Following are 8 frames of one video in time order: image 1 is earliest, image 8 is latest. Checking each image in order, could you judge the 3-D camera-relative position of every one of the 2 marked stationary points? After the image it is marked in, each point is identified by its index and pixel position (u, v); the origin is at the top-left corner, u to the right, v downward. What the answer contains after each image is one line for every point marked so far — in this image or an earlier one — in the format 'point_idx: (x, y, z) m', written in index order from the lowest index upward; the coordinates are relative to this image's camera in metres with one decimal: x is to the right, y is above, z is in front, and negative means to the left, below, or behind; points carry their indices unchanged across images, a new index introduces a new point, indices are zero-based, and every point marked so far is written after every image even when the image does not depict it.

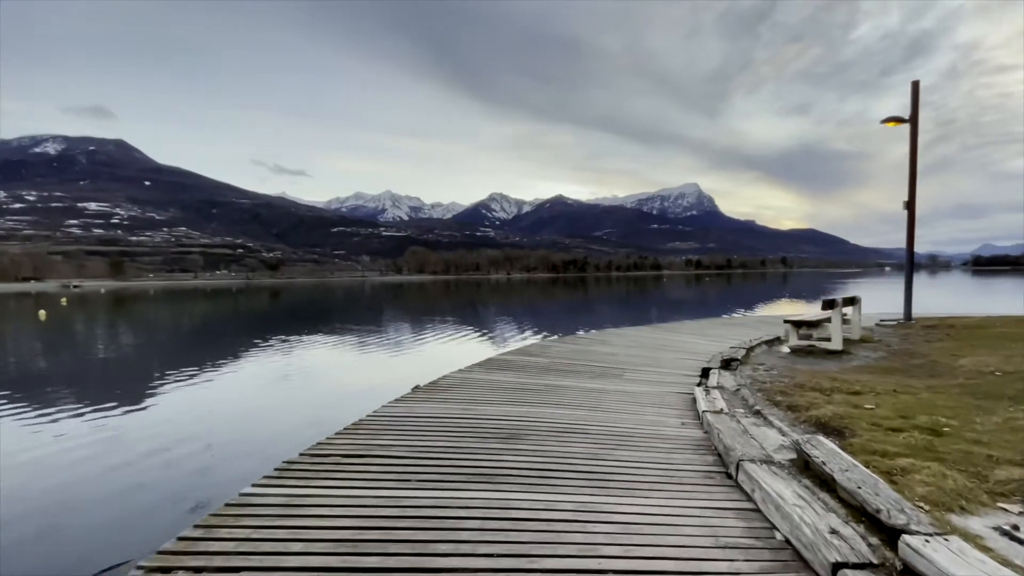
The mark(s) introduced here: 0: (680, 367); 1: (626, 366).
0: (+2.0, -0.9, +5.8) m
1: (+1.3, -0.9, +5.9) m
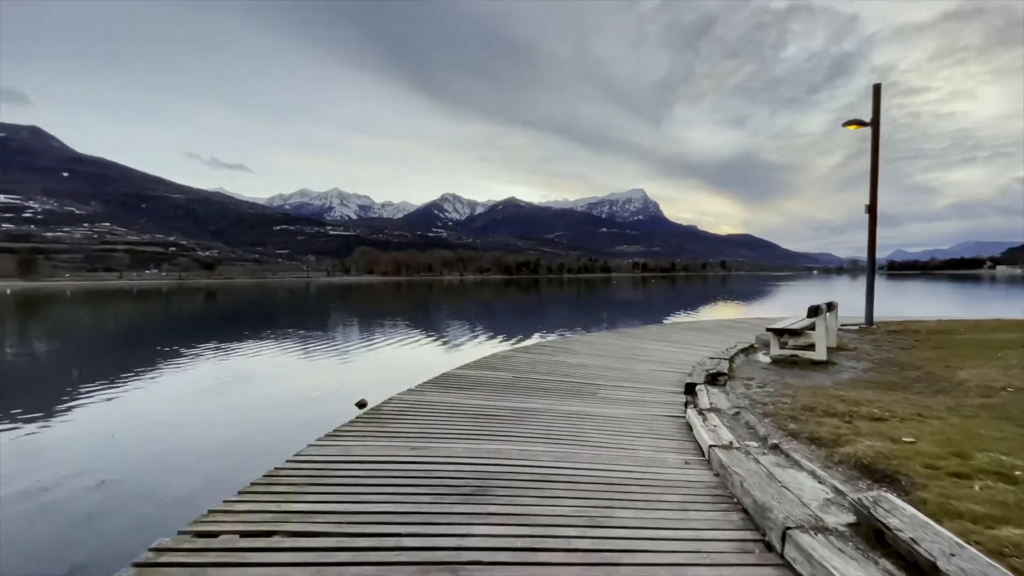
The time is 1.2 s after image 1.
0: (+1.6, -1.0, +5.2) m
1: (+0.9, -1.0, +5.2) m
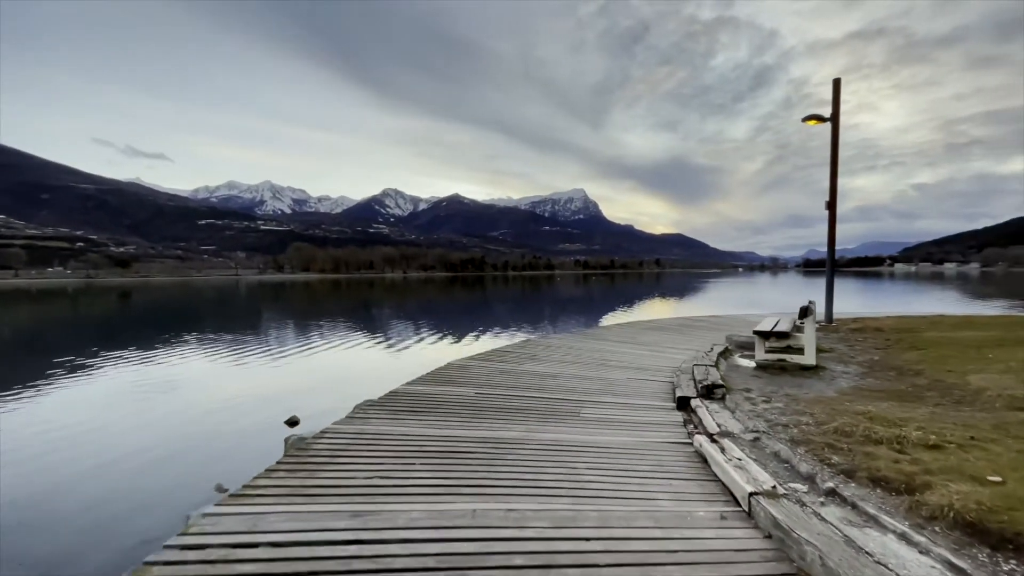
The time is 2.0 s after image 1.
0: (+1.2, -1.0, +4.5) m
1: (+0.5, -1.0, +4.5) m
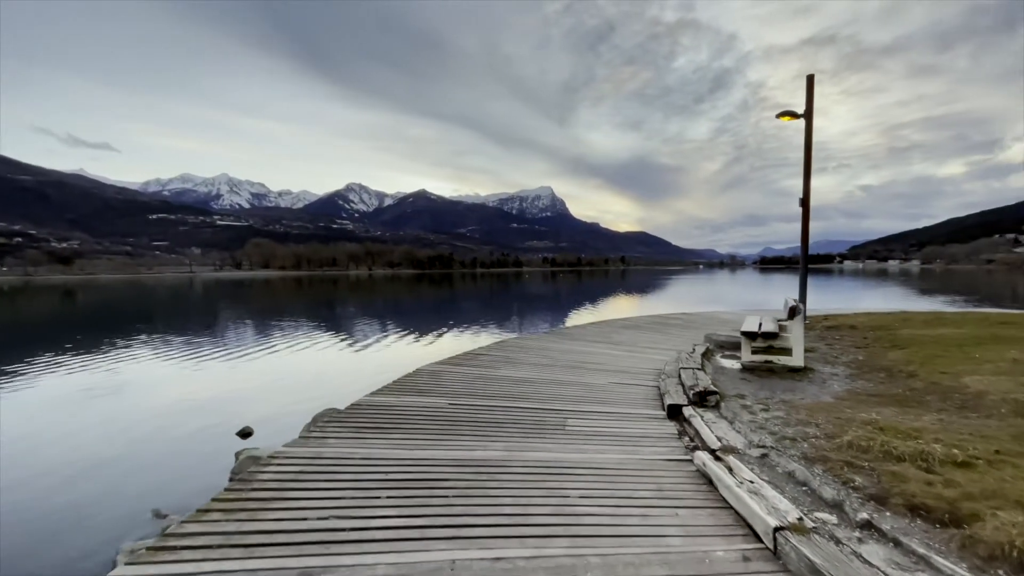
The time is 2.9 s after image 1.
0: (+1.0, -1.0, +4.2) m
1: (+0.3, -1.0, +4.2) m
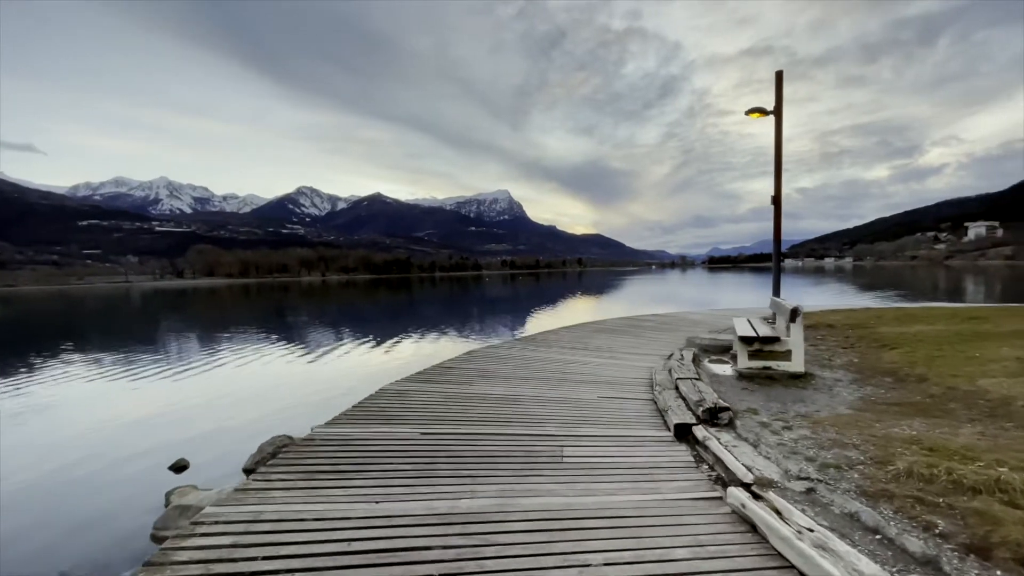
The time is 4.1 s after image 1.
0: (+0.9, -1.0, +3.7) m
1: (+0.2, -1.0, +3.6) m
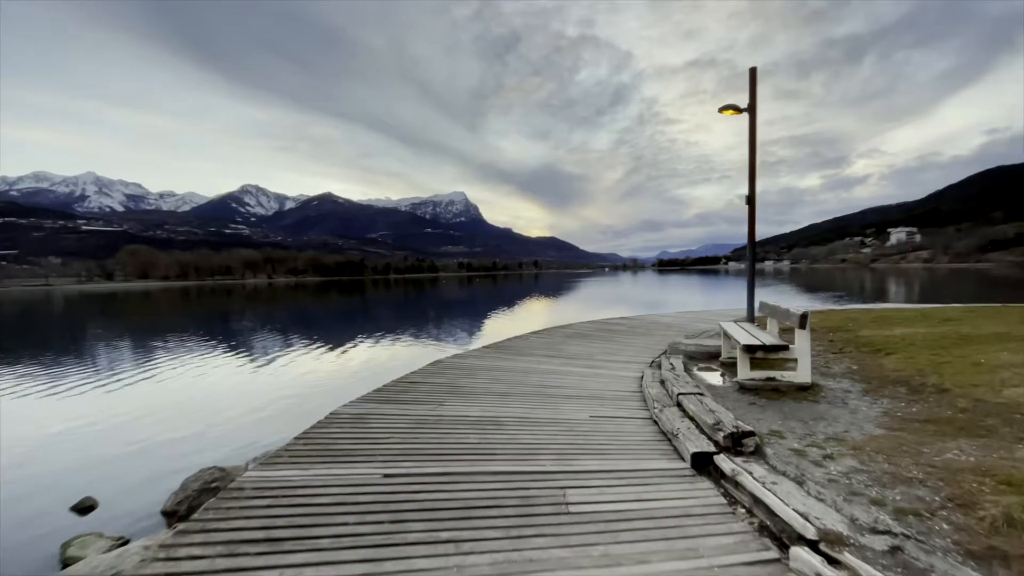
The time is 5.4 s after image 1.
0: (+0.8, -1.0, +3.2) m
1: (+0.1, -1.1, +3.0) m
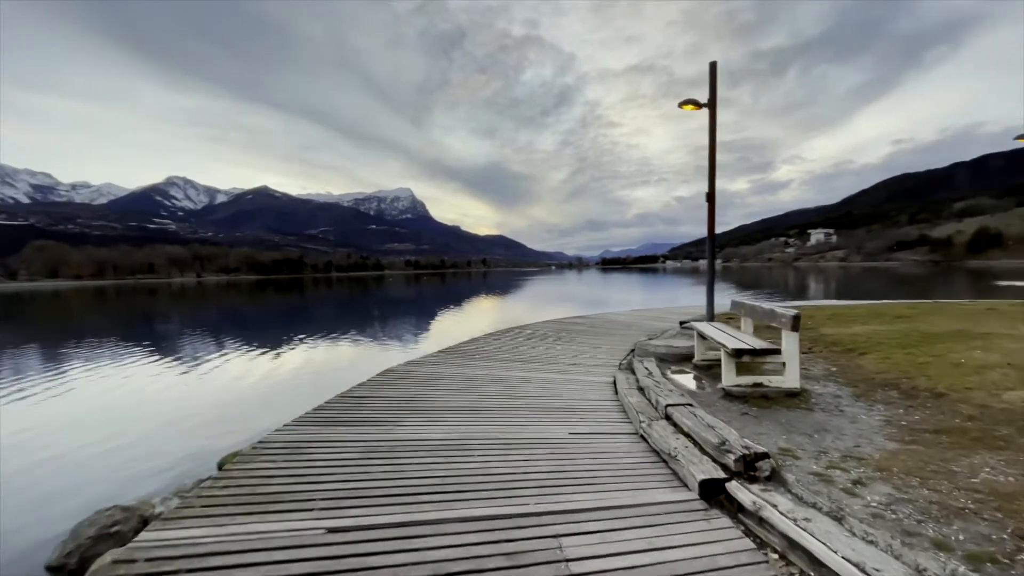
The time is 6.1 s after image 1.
0: (+0.6, -1.0, +2.8) m
1: (0.0, -1.1, +2.5) m
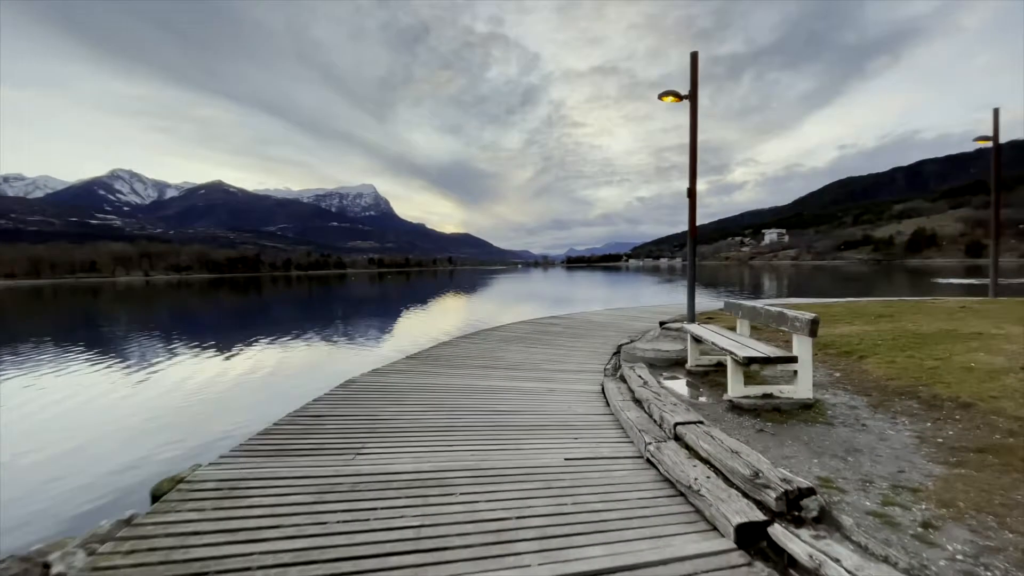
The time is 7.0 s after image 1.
0: (+0.6, -1.0, +2.3) m
1: (0.0, -1.1, +2.0) m
